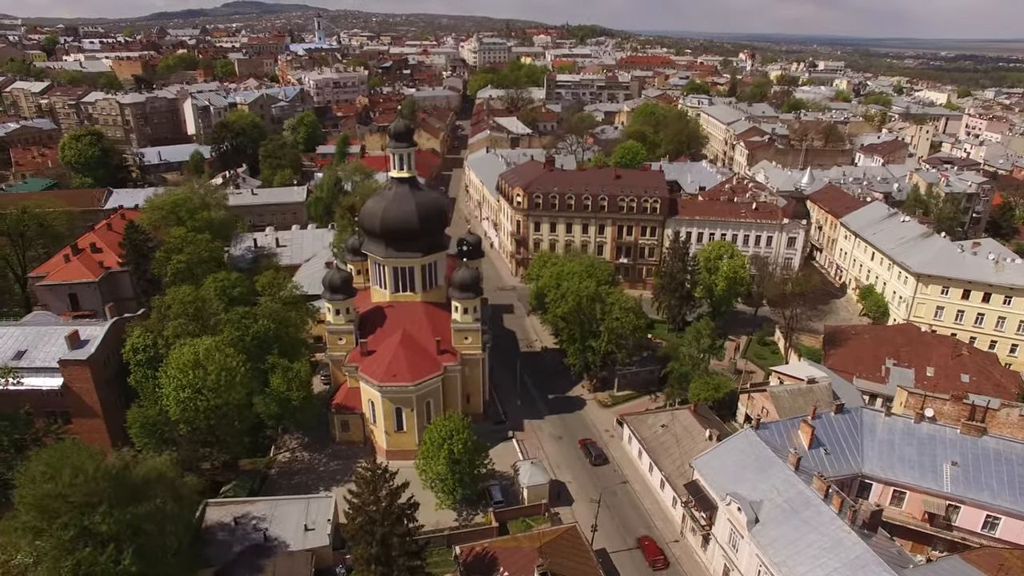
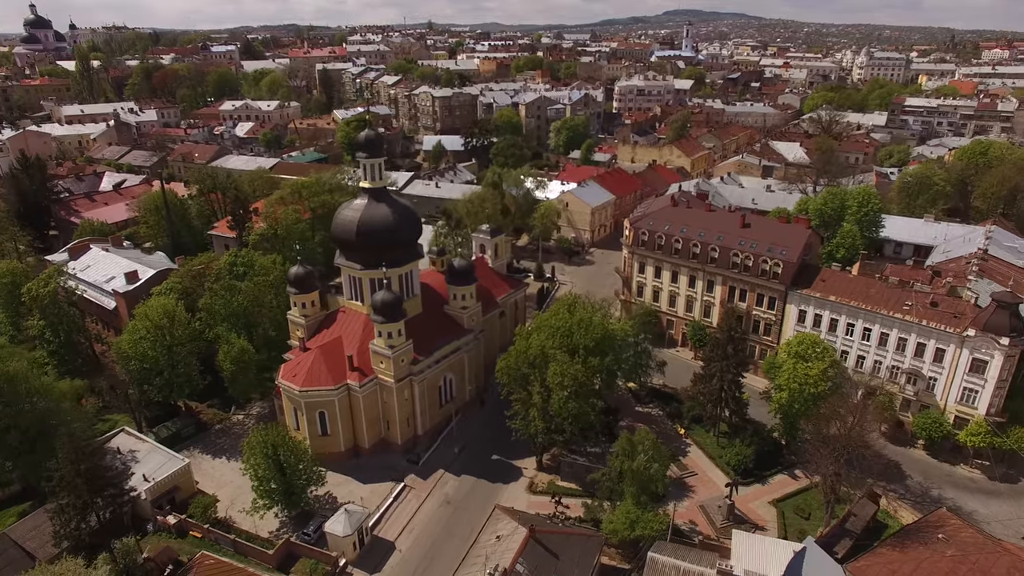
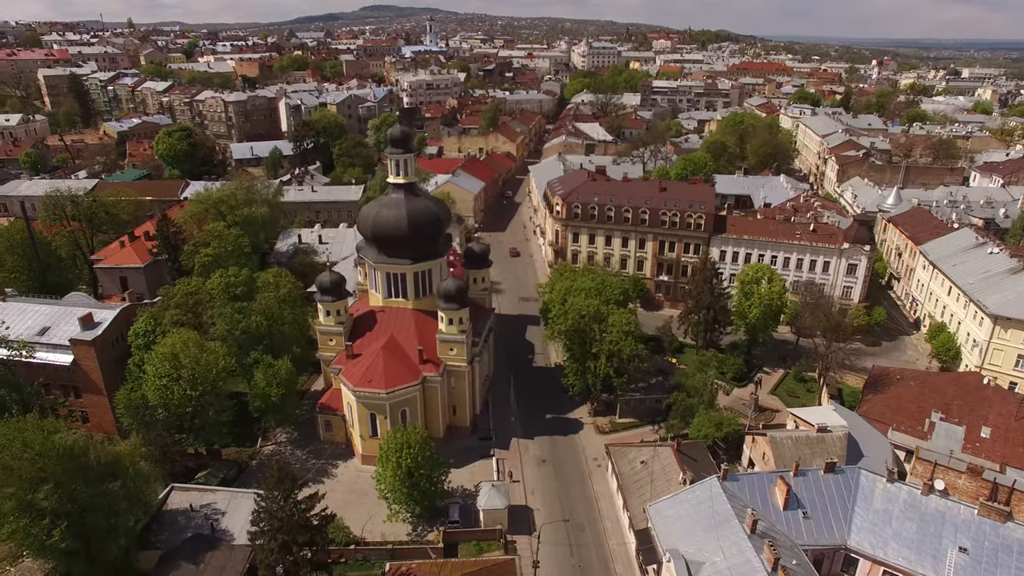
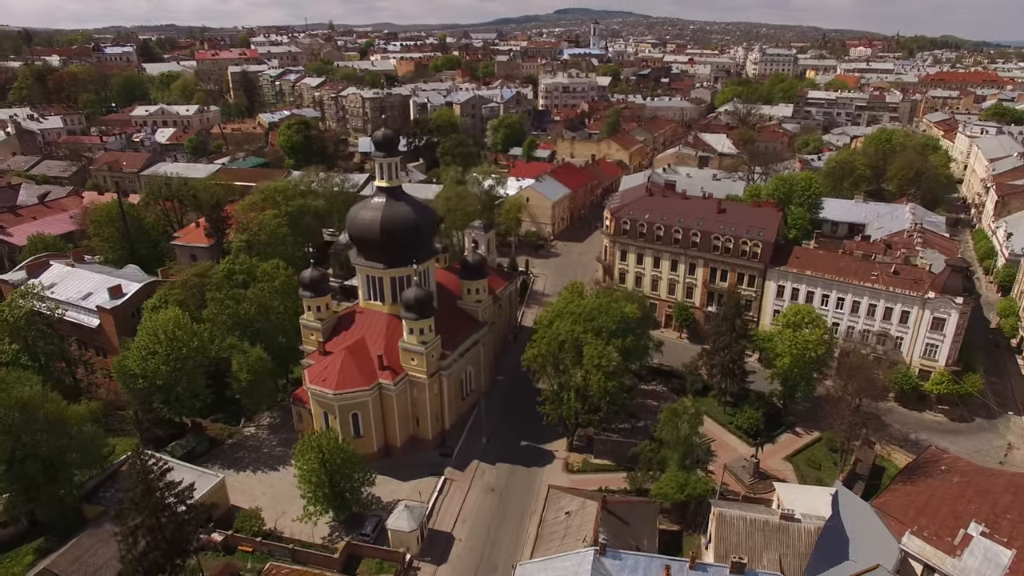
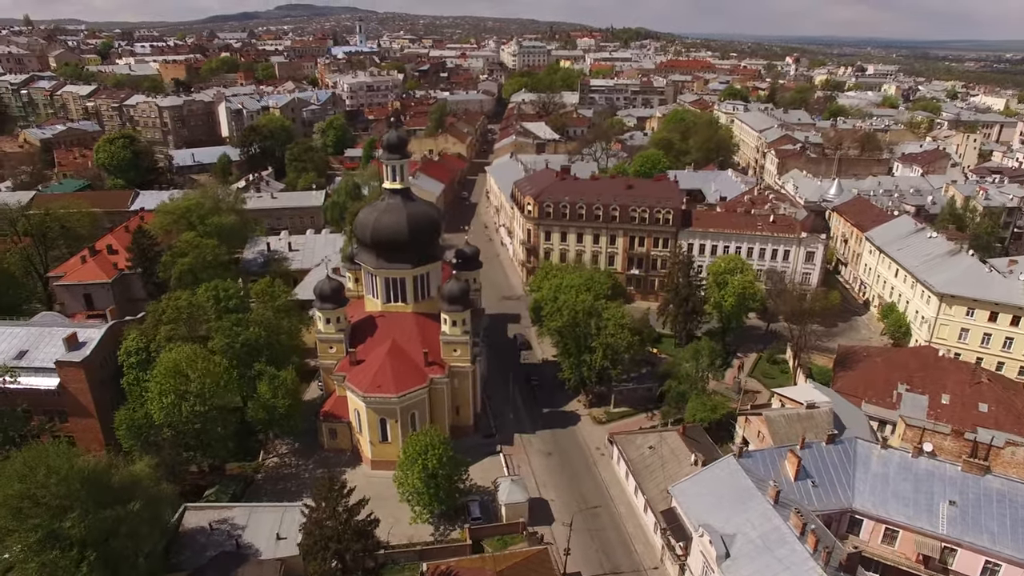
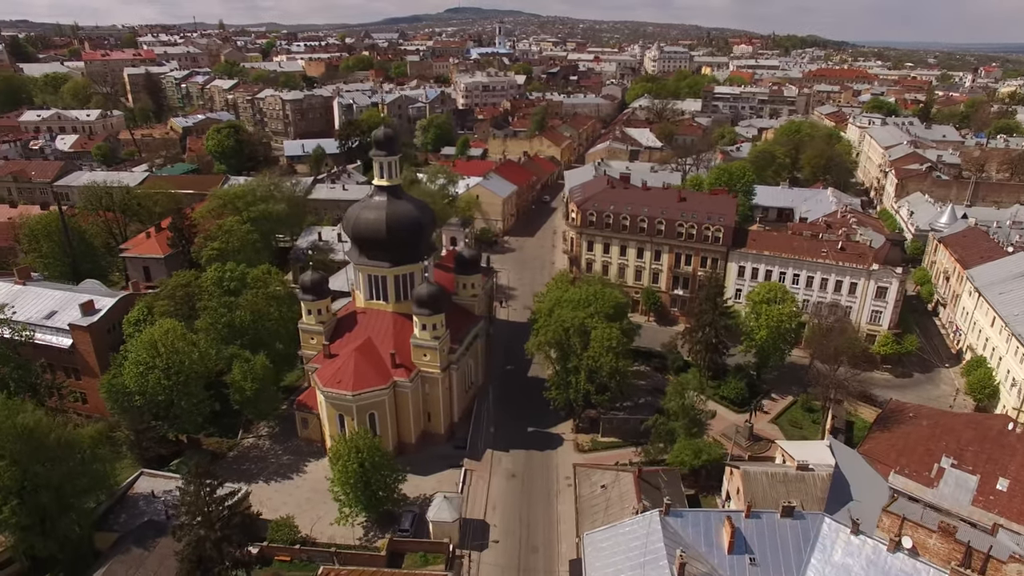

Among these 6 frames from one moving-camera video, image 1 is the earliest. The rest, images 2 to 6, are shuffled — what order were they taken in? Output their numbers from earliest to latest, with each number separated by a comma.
5, 3, 6, 4, 2
